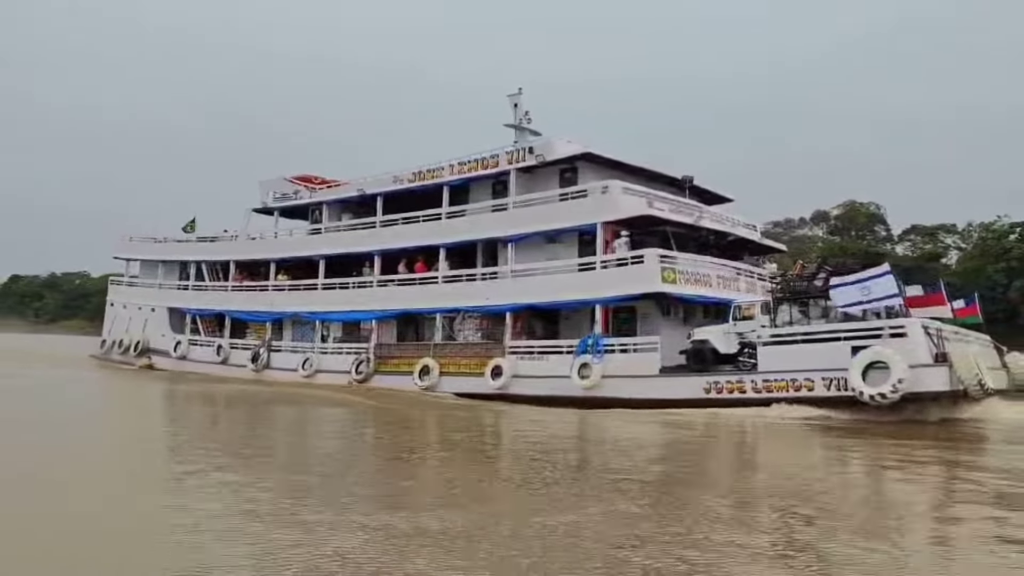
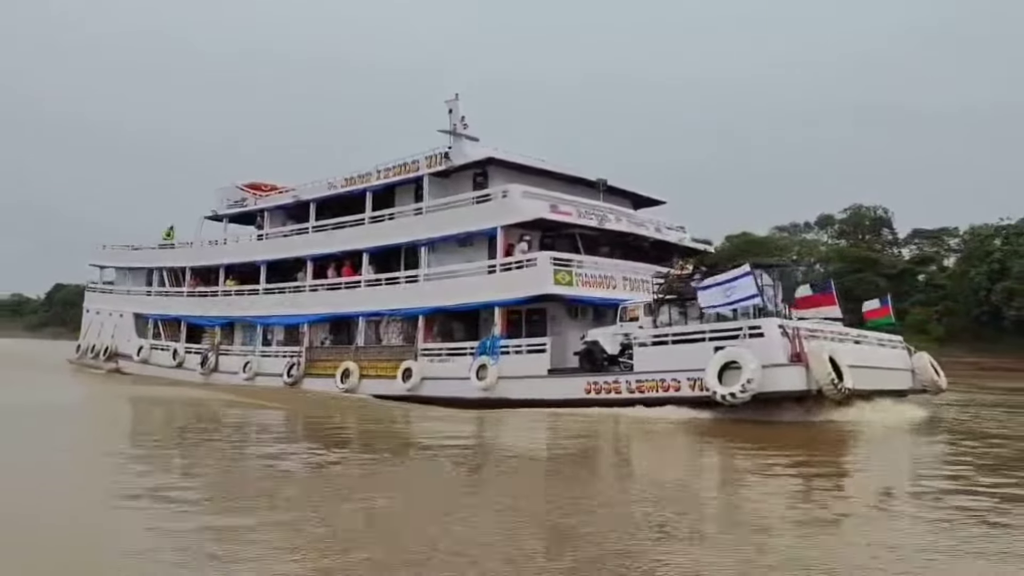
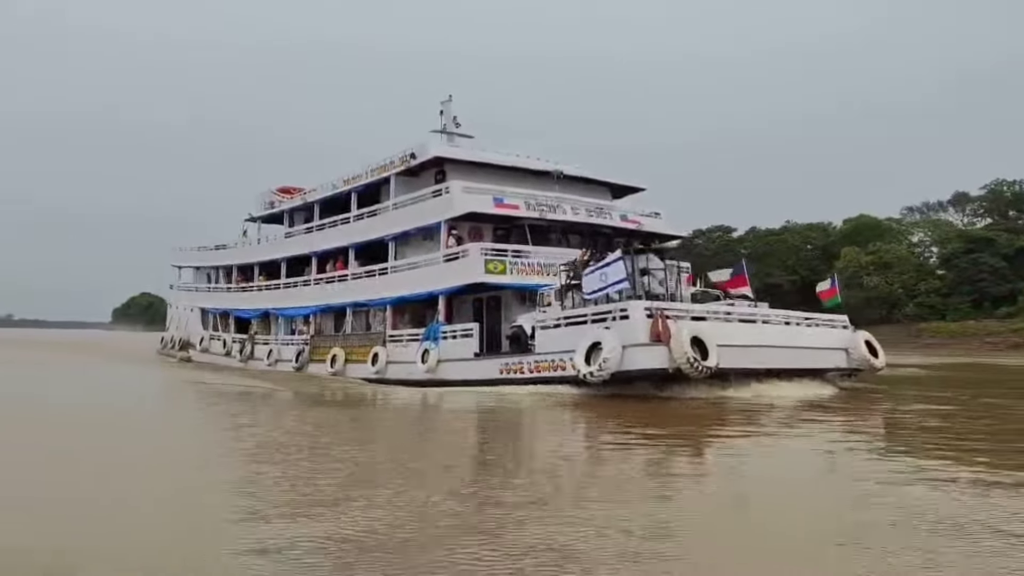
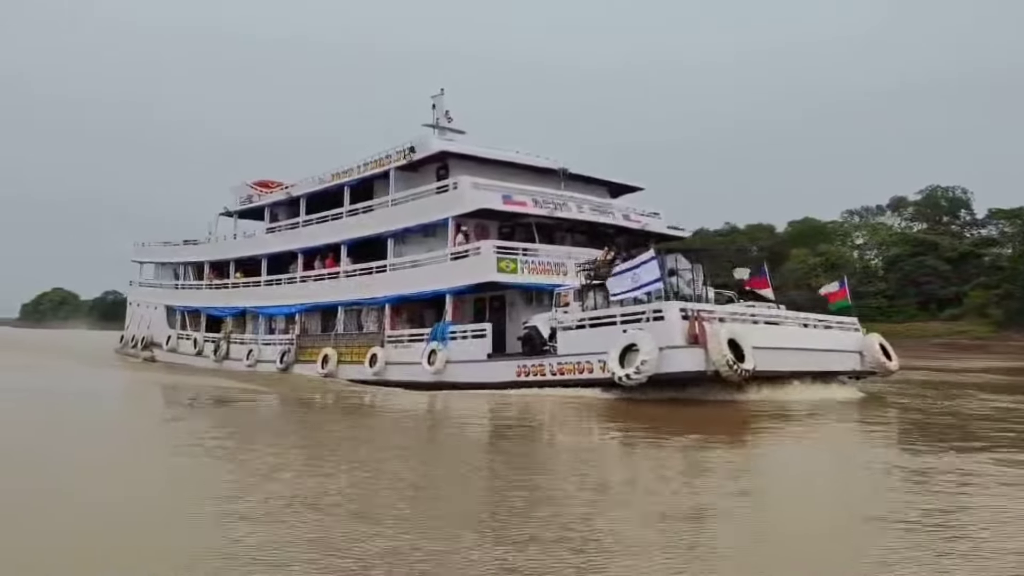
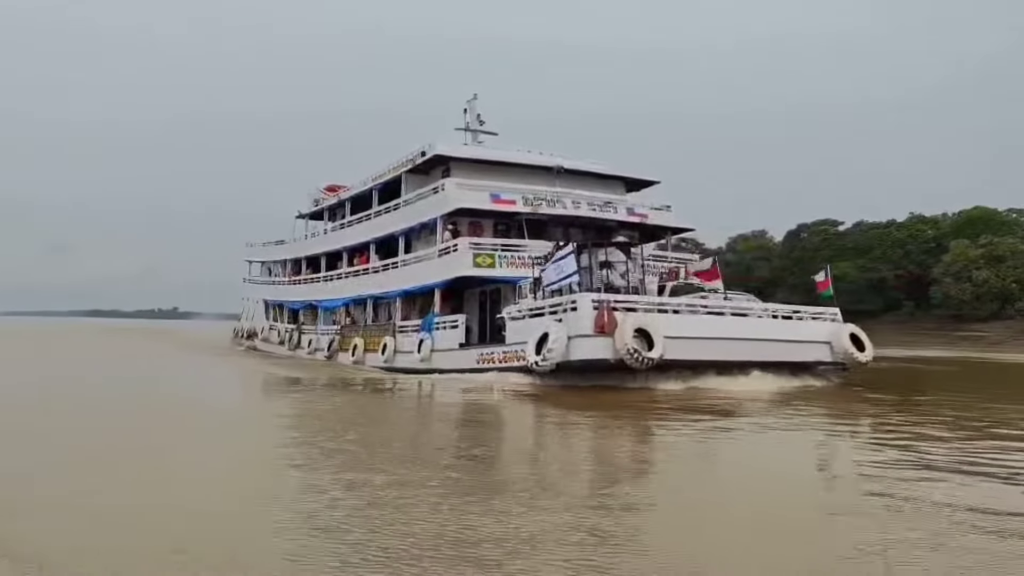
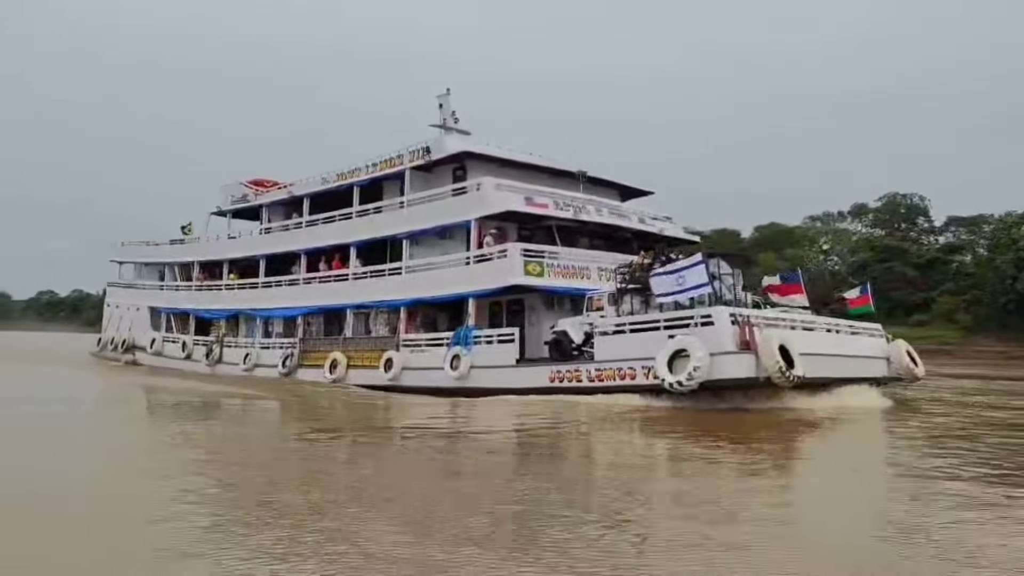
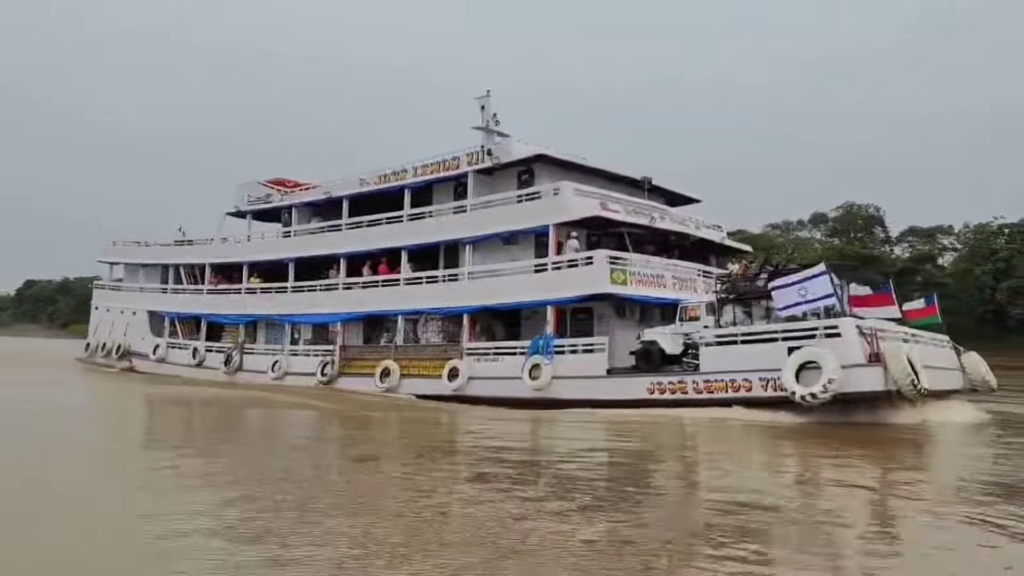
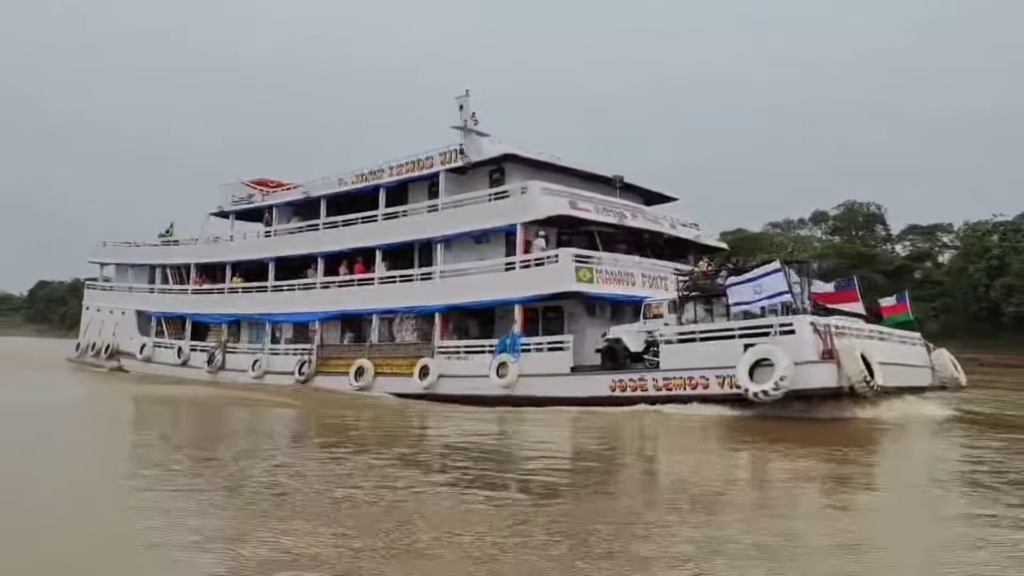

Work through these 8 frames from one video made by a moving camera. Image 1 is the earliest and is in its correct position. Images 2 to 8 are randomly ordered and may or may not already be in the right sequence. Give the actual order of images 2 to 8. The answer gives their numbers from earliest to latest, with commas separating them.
7, 8, 2, 6, 4, 3, 5
